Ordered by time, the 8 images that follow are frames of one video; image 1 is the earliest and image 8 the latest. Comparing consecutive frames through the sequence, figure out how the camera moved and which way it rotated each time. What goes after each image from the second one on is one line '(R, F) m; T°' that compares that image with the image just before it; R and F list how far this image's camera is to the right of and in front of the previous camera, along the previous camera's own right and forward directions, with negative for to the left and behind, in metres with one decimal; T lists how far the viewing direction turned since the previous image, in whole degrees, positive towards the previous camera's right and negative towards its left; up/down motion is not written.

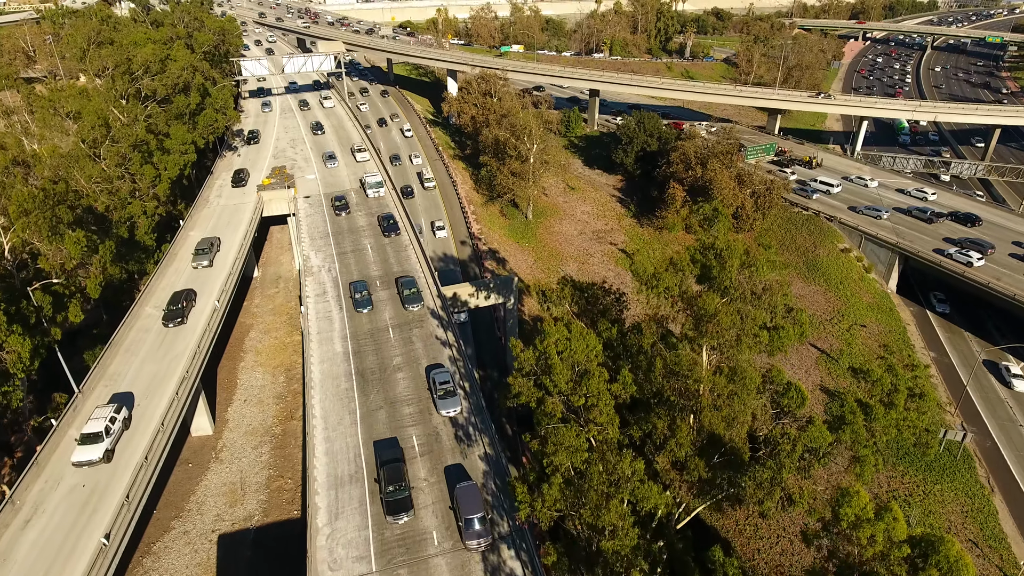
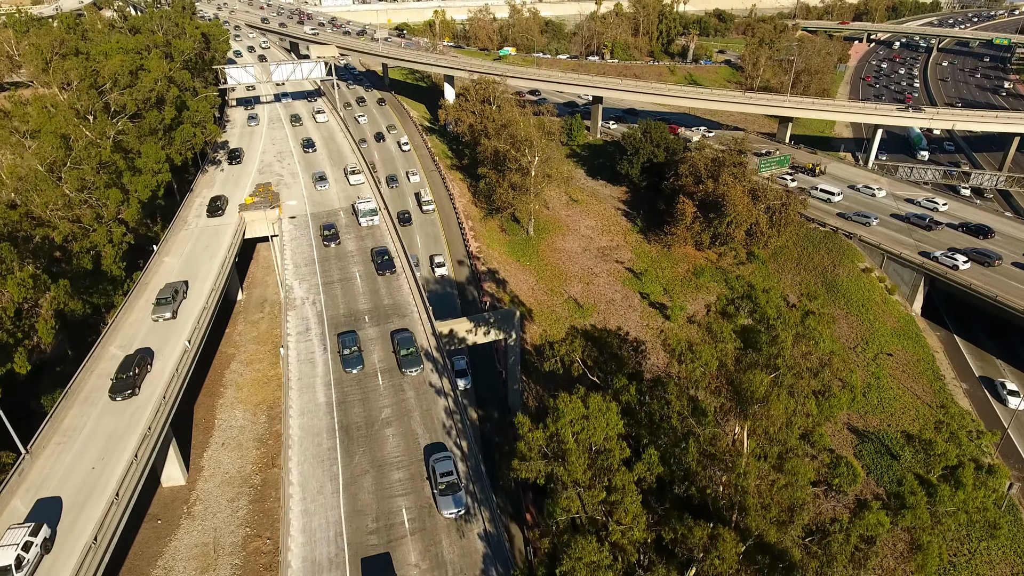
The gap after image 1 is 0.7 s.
(-0.2, +3.7) m; 0°
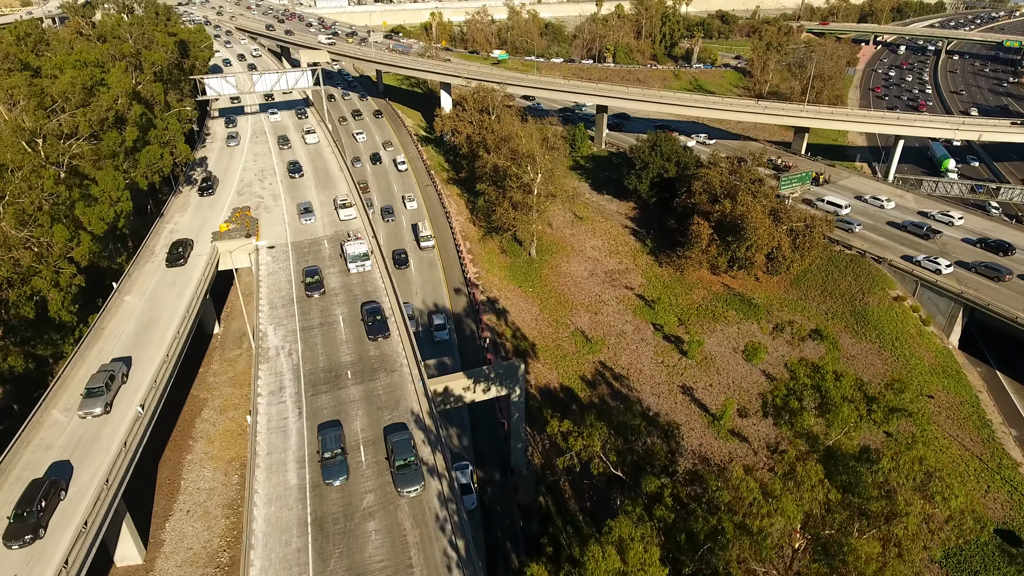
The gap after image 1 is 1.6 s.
(-0.3, +4.8) m; 0°
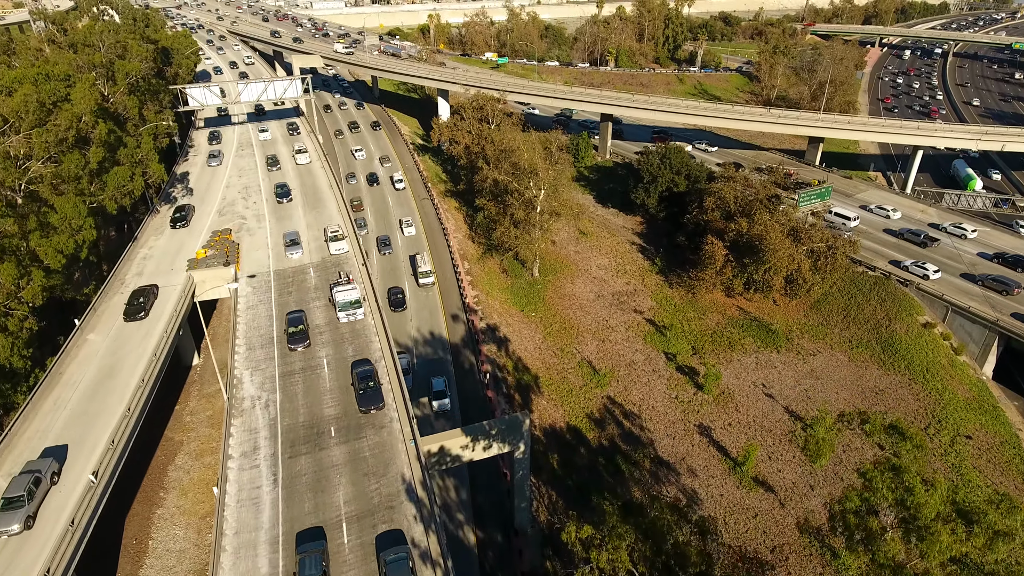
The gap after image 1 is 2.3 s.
(-0.2, +3.7) m; 0°
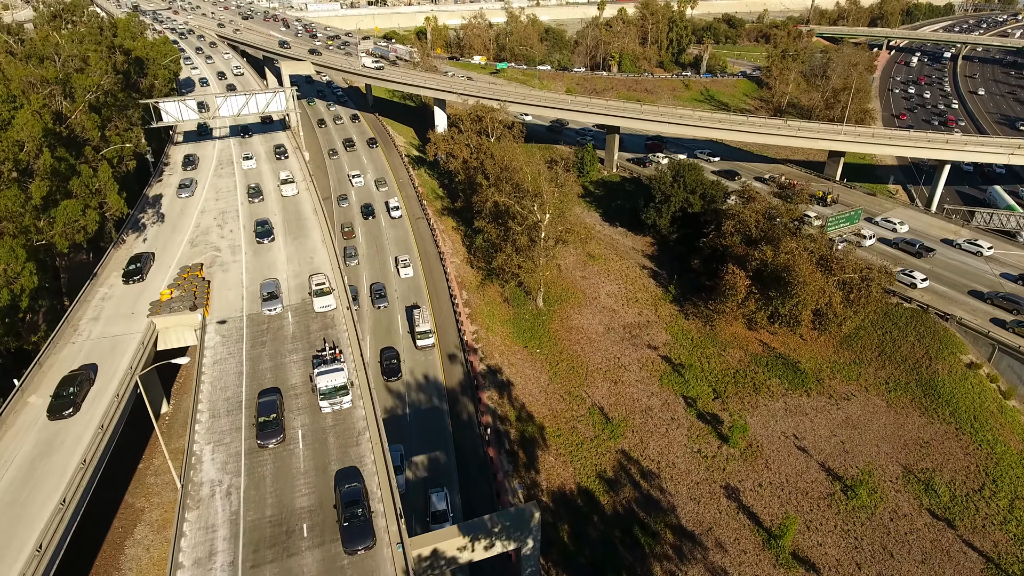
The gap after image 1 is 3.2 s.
(-0.3, +4.7) m; 0°
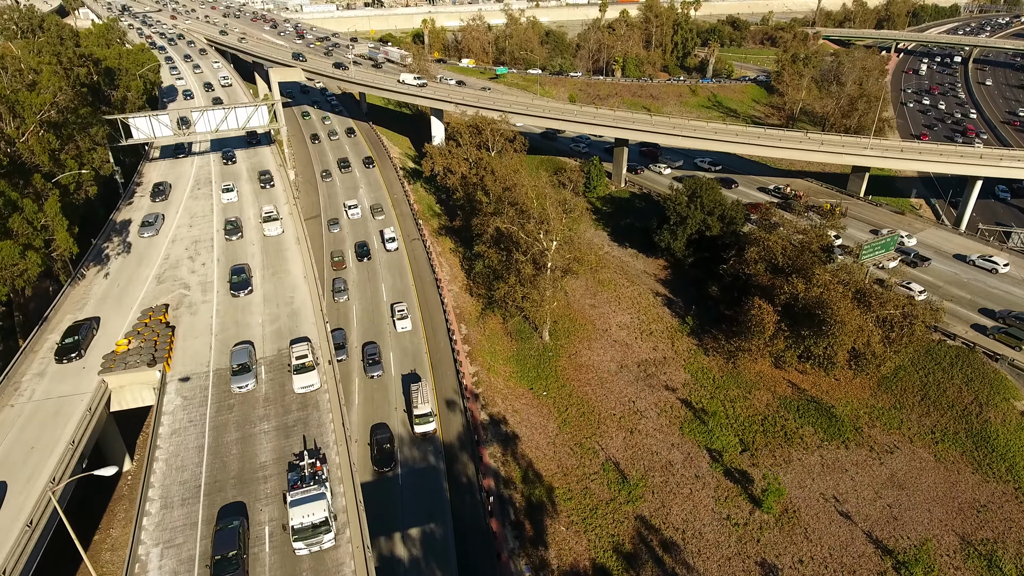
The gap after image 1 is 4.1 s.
(-0.4, +4.7) m; 0°
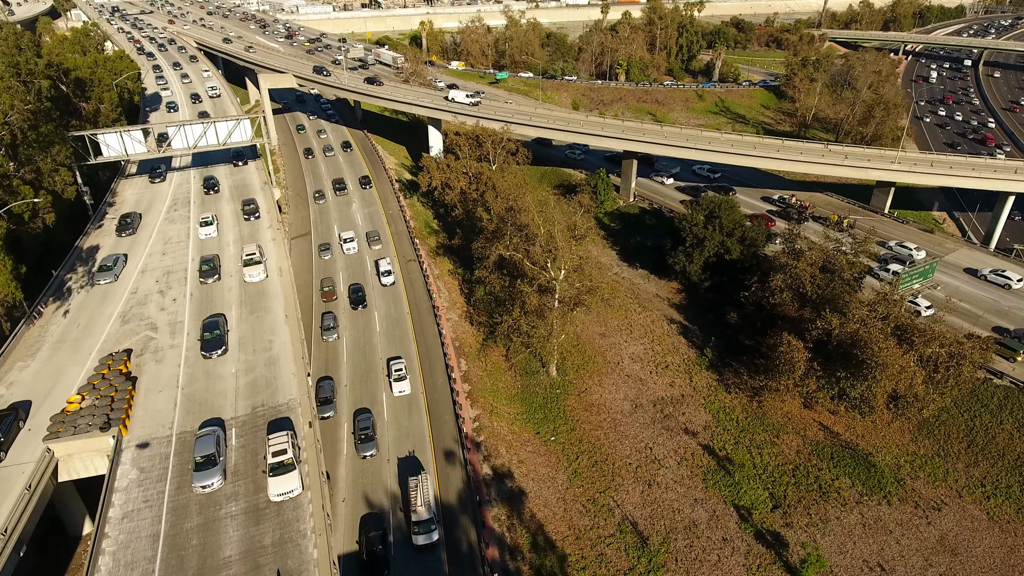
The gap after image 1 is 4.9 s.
(-0.4, +4.1) m; 0°
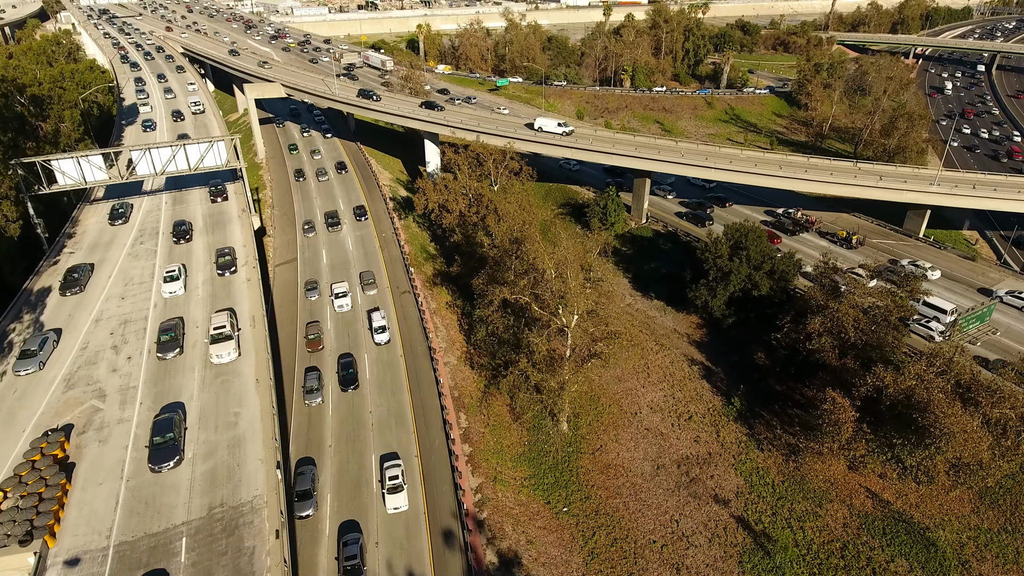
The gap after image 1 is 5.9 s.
(-0.5, +5.0) m; 0°
